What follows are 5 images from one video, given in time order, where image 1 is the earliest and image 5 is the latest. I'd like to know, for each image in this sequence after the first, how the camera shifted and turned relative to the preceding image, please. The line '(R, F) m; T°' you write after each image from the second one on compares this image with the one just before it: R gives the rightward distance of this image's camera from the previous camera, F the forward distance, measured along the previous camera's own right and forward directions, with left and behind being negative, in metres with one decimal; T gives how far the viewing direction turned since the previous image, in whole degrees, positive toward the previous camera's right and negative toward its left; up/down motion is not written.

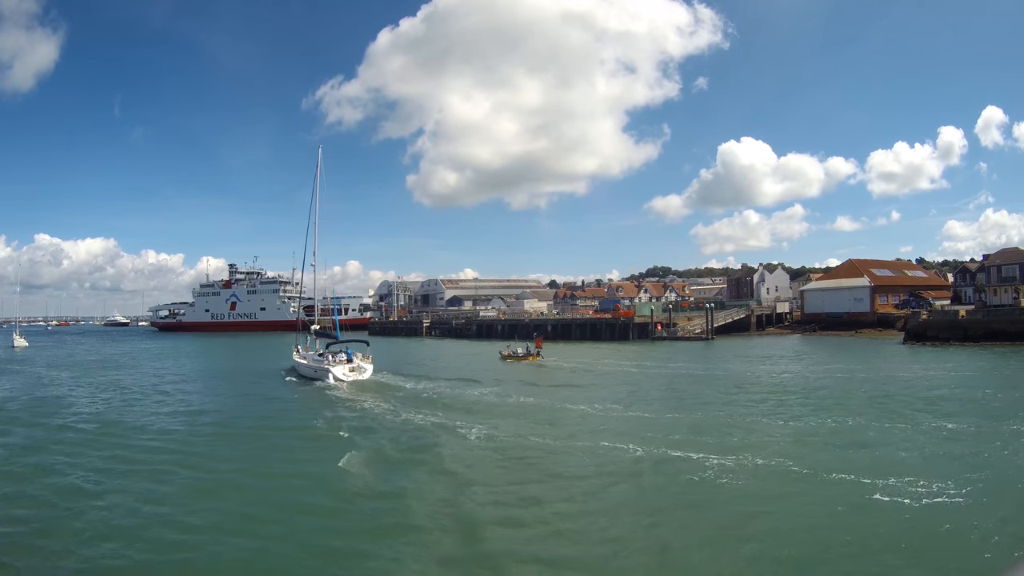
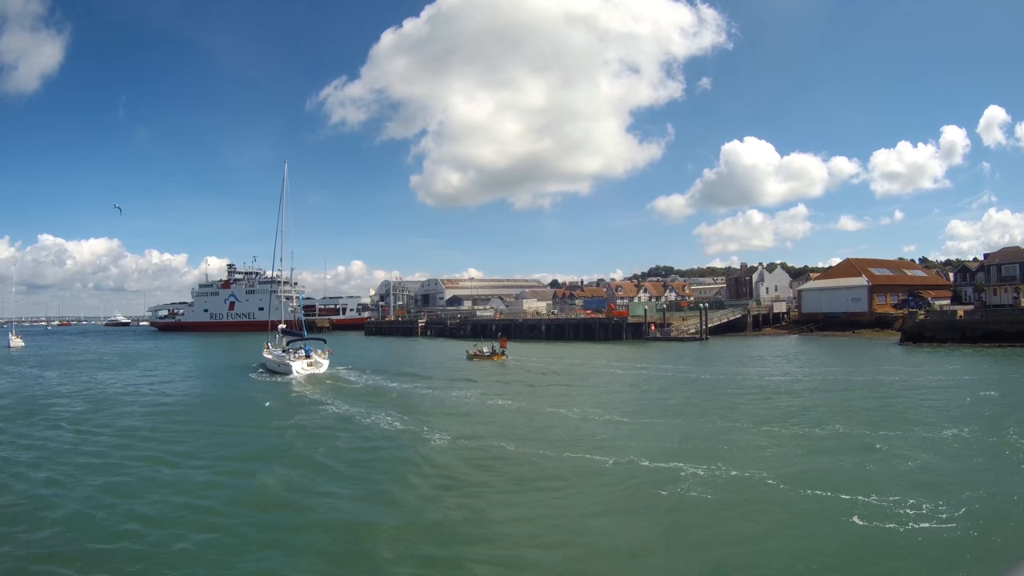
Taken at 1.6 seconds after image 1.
(+0.6, +0.5) m; 0°
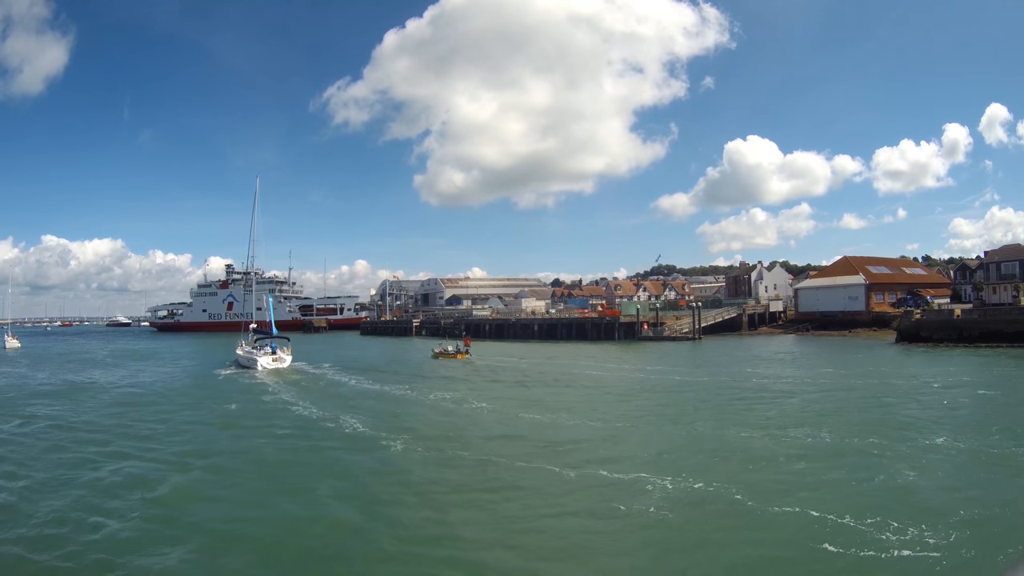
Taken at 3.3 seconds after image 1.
(+0.7, +0.6) m; 0°
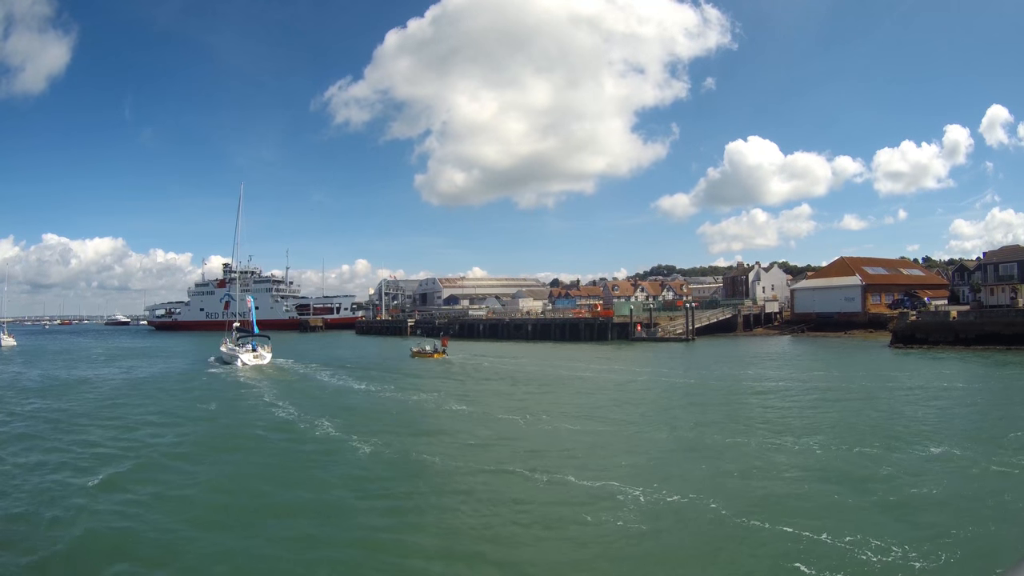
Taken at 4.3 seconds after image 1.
(+0.4, +0.4) m; 0°
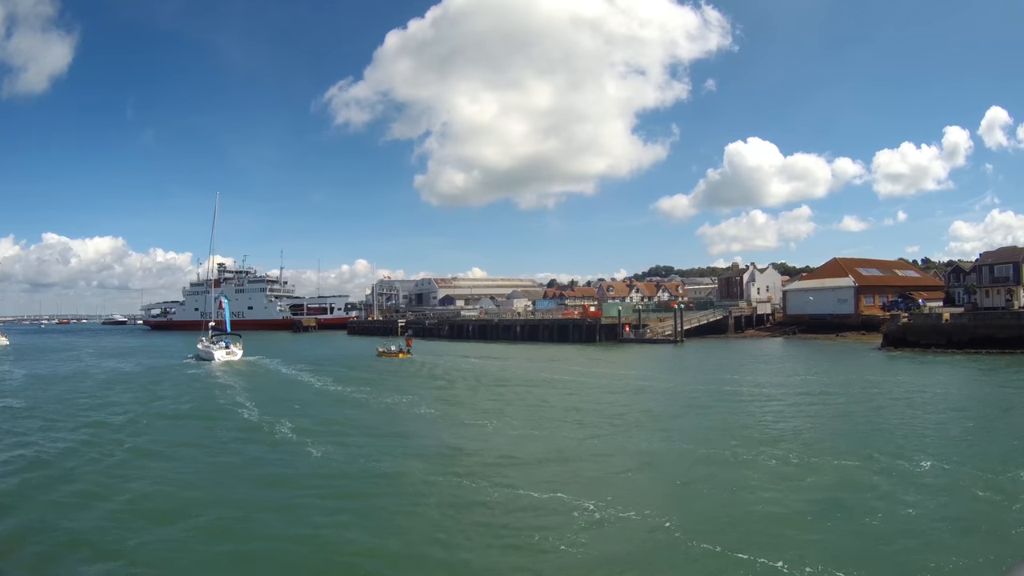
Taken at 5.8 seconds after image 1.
(+0.7, +0.7) m; 0°
